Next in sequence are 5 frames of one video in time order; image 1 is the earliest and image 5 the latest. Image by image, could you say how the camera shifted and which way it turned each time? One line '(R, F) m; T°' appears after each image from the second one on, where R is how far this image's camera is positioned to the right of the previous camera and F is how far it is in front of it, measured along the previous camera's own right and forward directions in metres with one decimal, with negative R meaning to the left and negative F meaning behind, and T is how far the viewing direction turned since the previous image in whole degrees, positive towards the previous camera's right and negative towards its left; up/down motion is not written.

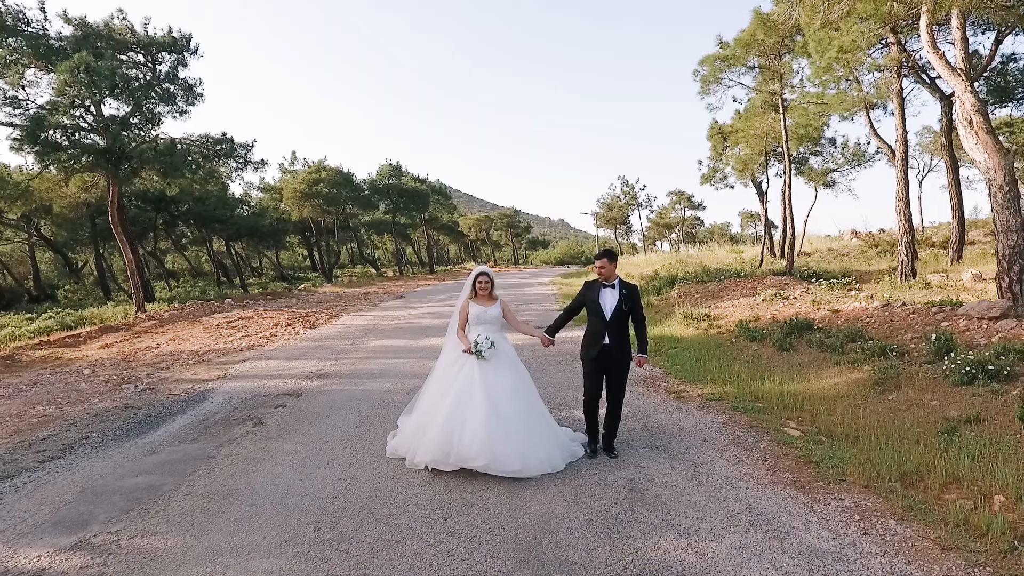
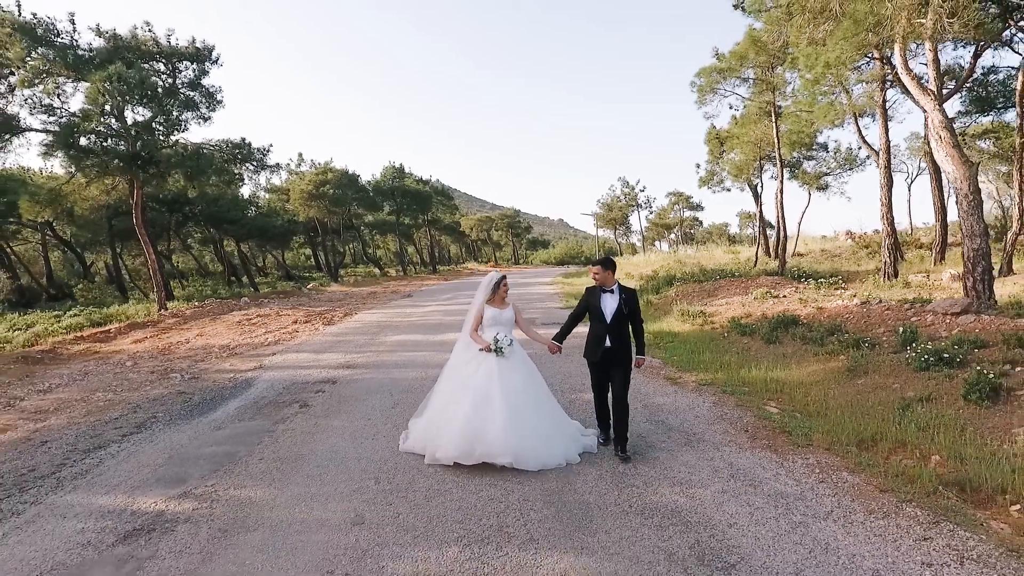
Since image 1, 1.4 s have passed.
(-0.2, -0.8) m; 0°
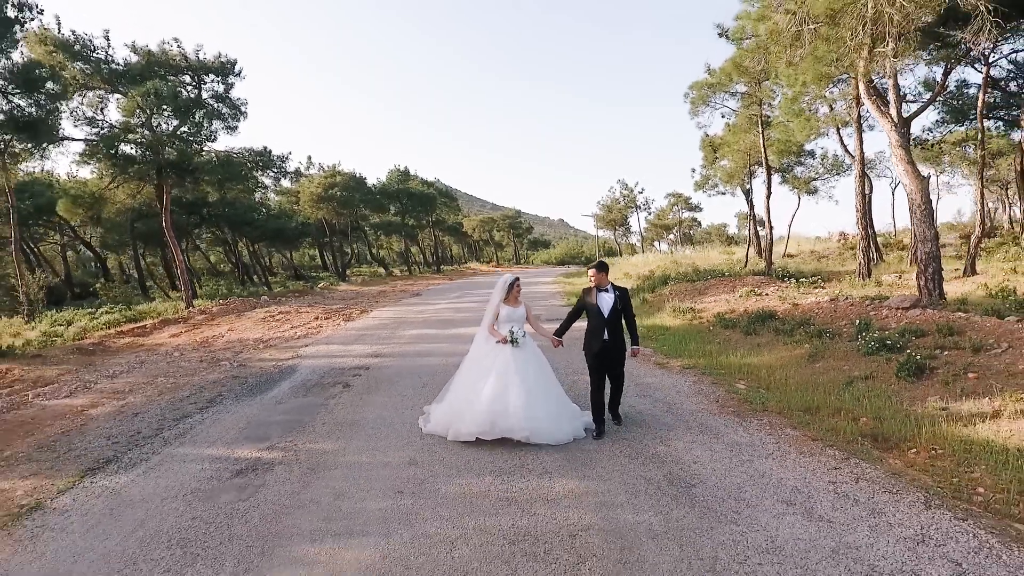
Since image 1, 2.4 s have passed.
(-0.1, -1.2) m; 0°
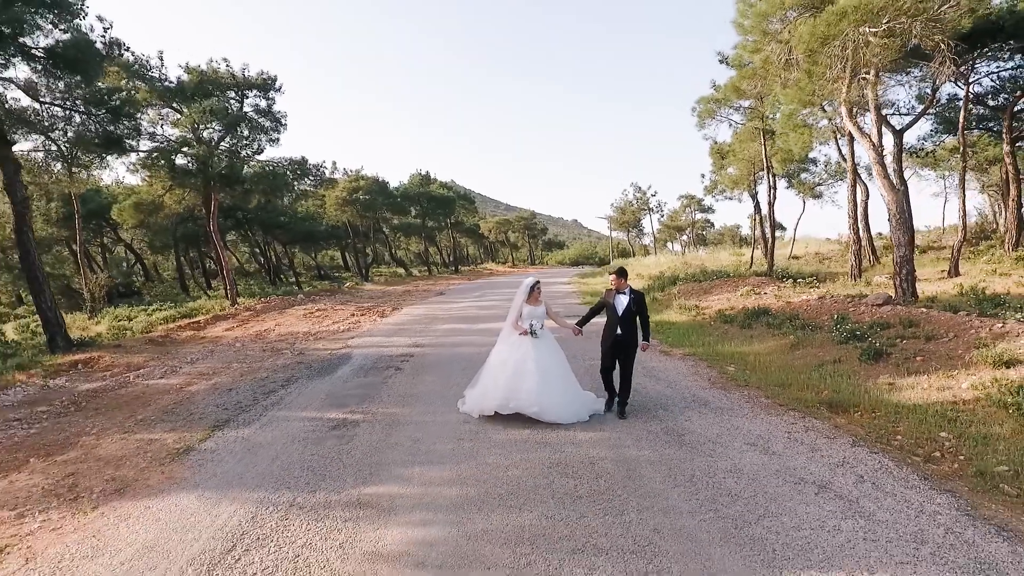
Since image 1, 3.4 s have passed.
(-0.2, -1.5) m; -1°
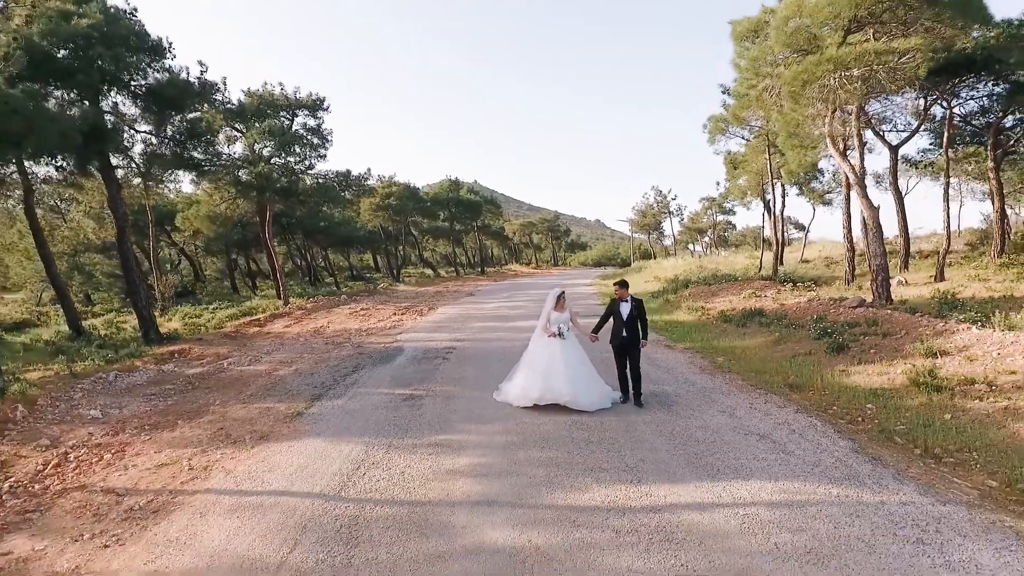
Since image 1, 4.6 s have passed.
(-0.1, -2.0) m; -2°
